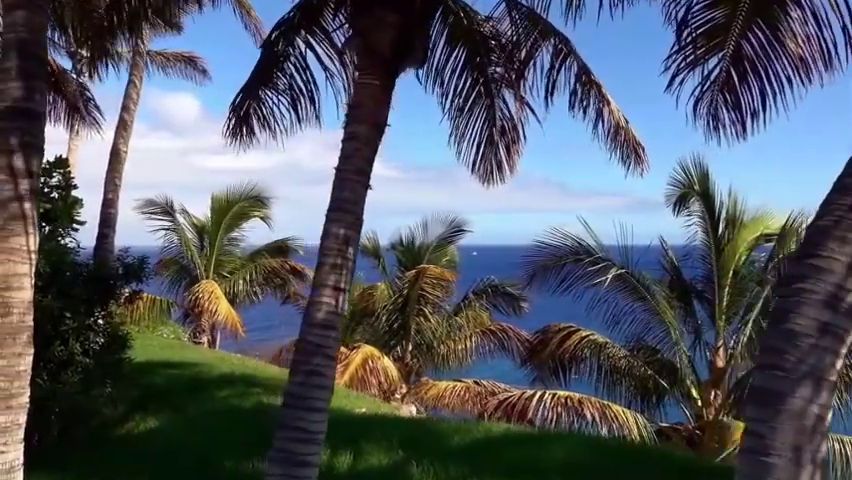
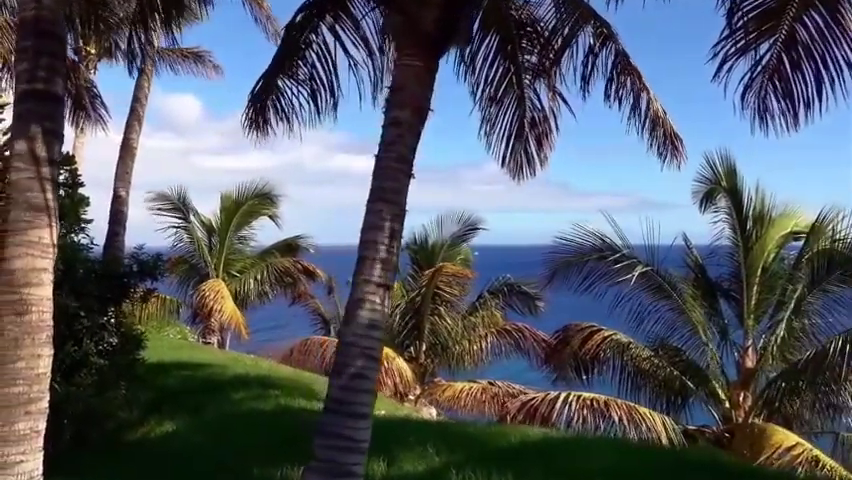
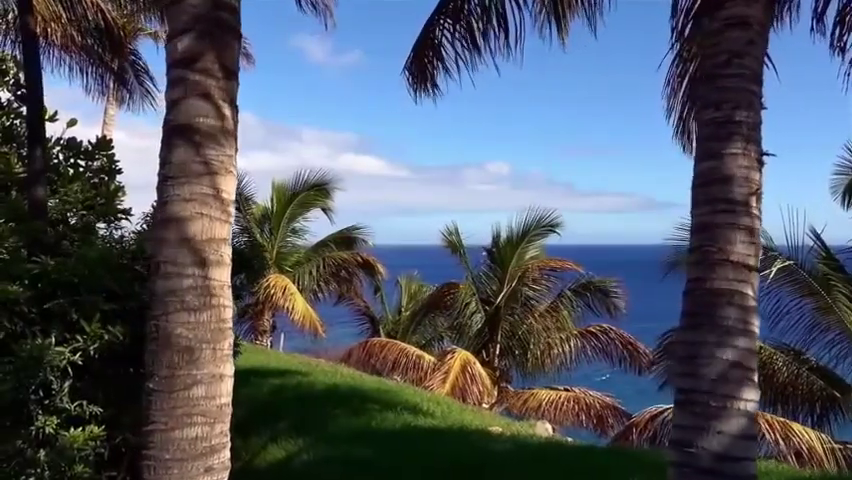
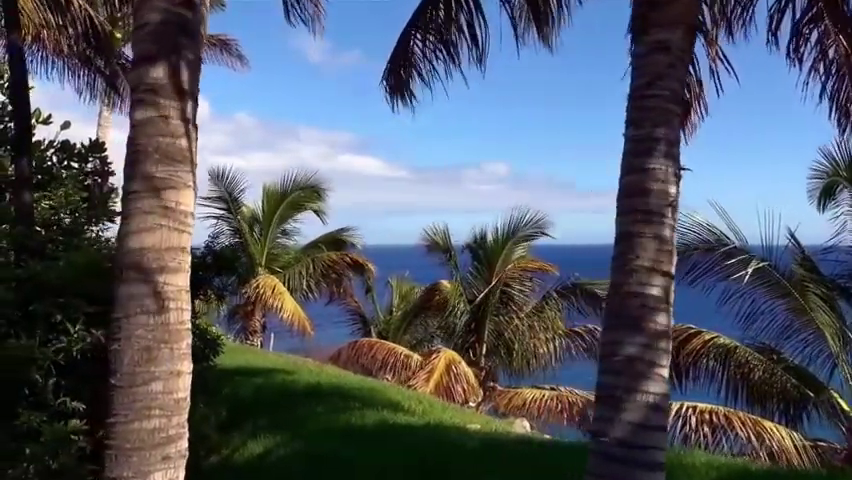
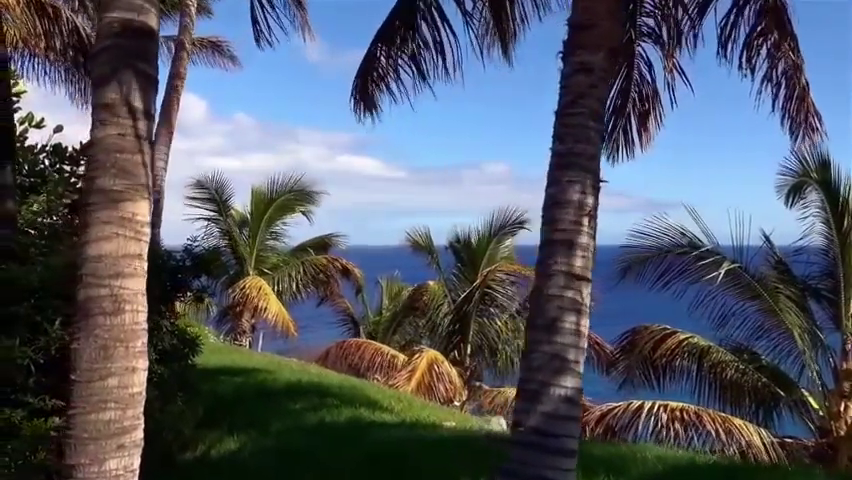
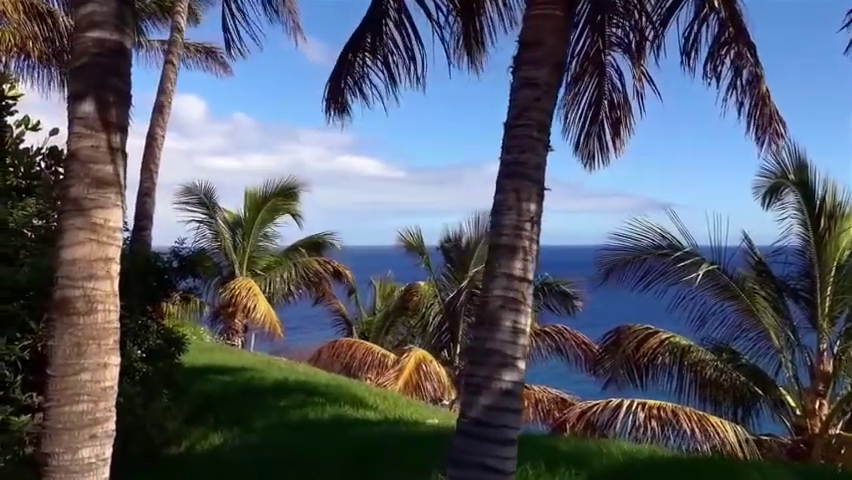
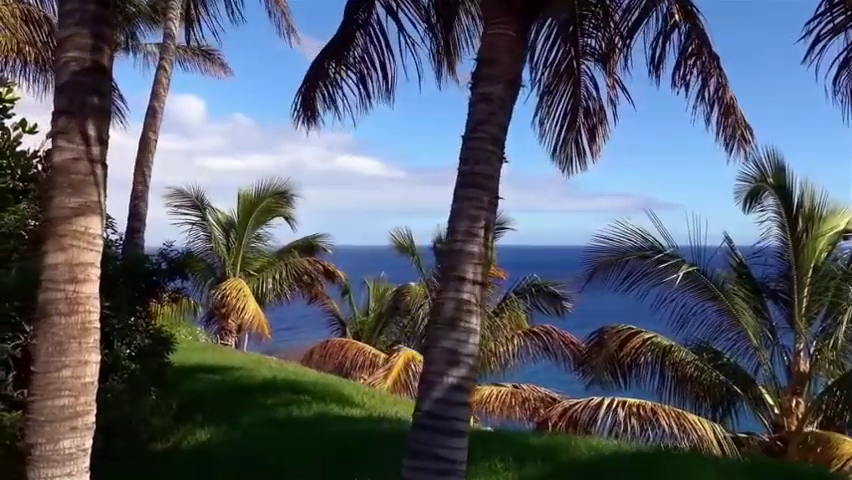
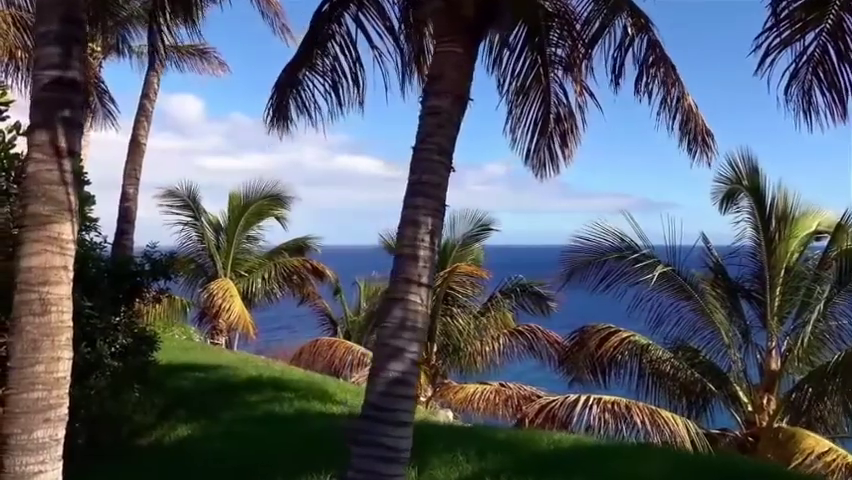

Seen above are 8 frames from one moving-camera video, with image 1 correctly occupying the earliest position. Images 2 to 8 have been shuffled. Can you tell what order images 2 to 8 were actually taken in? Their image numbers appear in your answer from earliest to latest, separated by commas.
2, 8, 7, 6, 5, 4, 3
